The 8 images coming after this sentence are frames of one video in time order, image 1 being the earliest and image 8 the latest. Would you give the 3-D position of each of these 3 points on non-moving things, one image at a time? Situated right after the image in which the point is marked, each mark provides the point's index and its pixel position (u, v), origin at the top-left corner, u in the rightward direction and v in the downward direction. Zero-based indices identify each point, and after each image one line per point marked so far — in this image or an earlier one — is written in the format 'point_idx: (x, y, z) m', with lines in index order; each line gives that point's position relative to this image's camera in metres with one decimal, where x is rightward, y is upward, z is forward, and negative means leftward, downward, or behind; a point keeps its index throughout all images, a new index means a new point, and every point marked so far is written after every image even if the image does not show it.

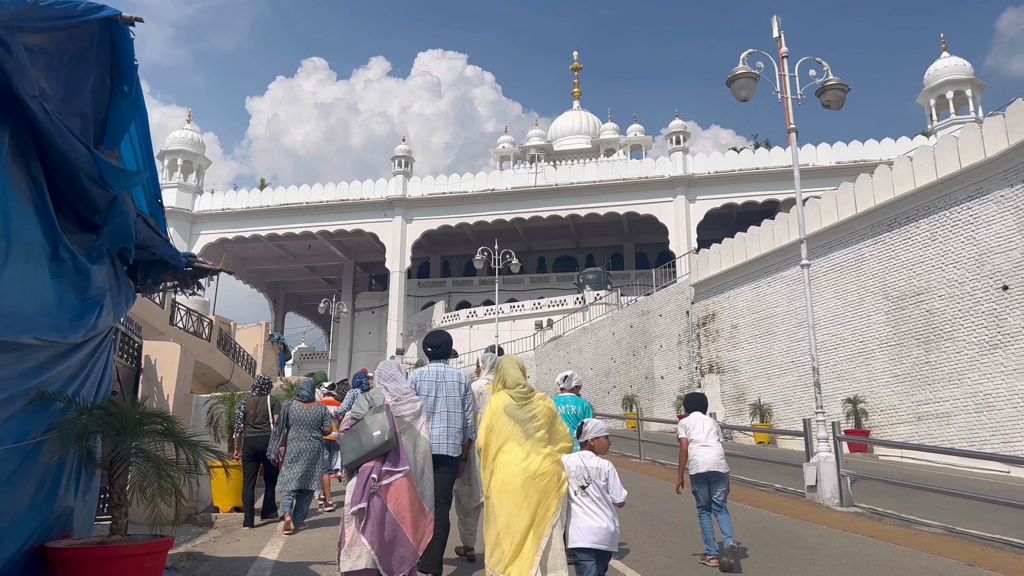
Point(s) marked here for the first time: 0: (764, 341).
0: (+5.4, -1.1, +17.3) m
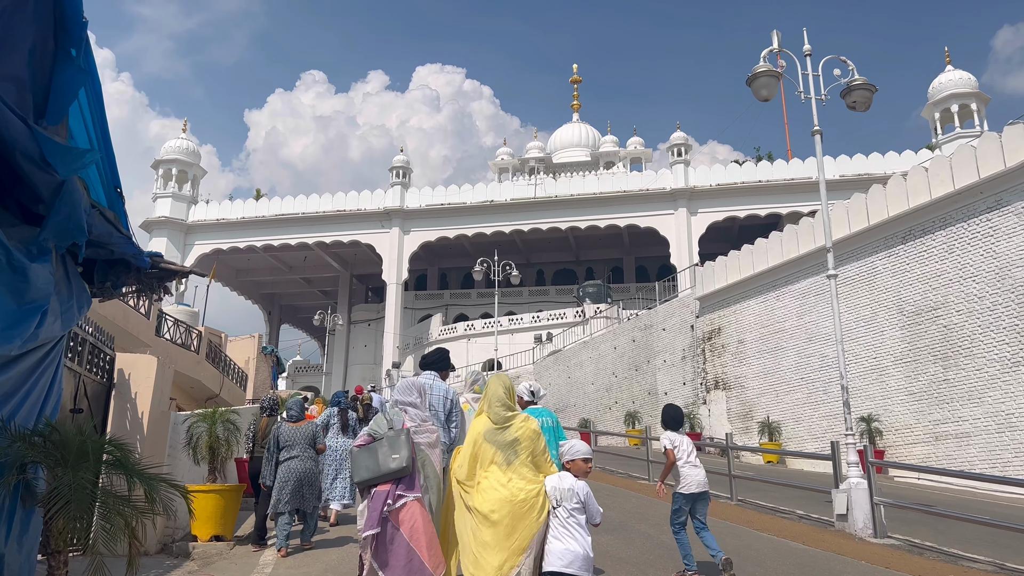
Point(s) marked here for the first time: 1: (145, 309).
0: (+5.4, -1.4, +16.7) m
1: (-5.2, -0.3, +11.6) m
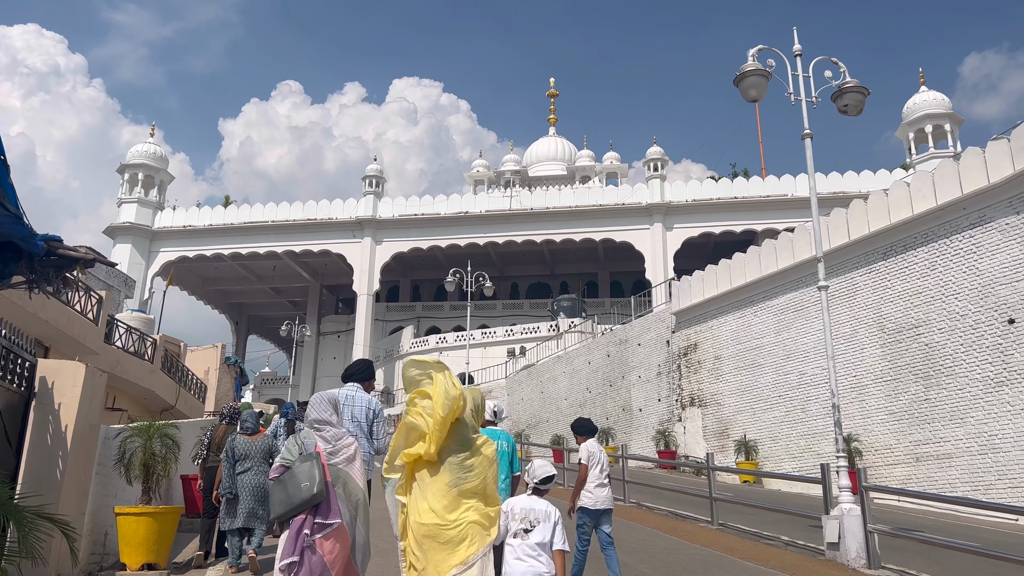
0: (+4.8, -1.7, +16.4) m
1: (-5.6, -0.3, +10.9) m
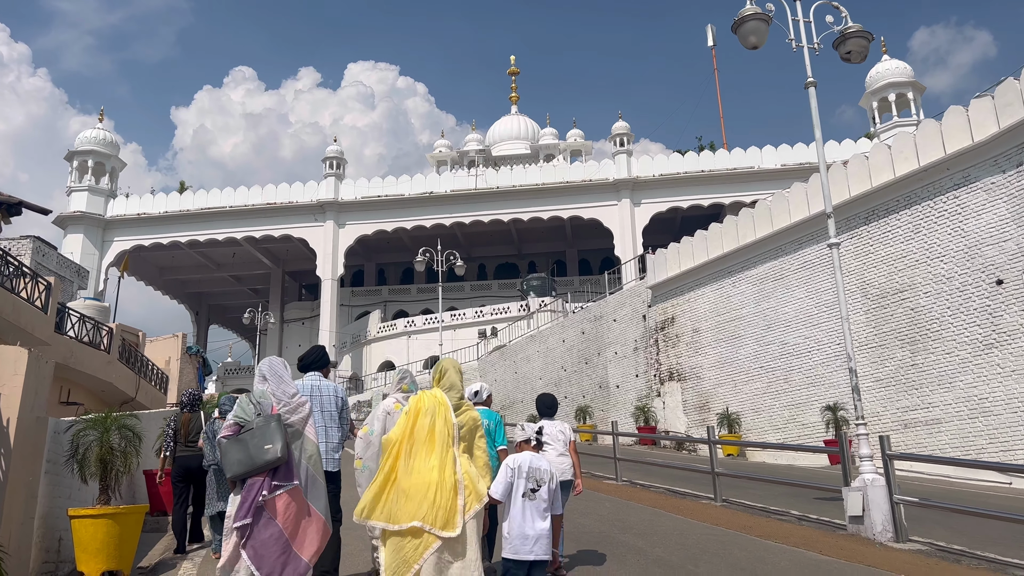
0: (+4.3, -1.1, +16.1) m
1: (-5.9, -0.2, +10.1) m
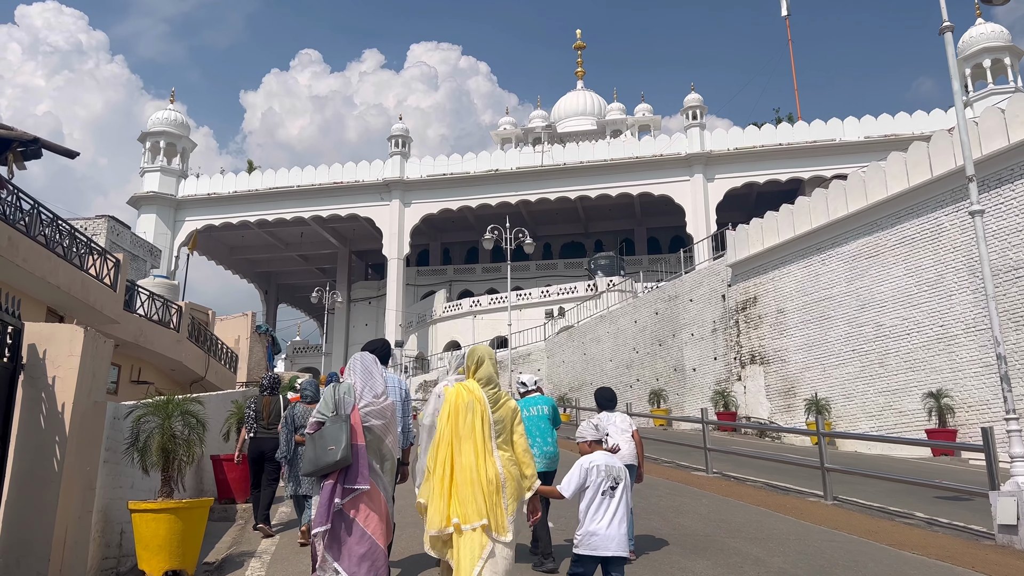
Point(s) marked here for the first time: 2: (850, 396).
0: (+5.7, -0.7, +15.1) m
1: (-4.9, +0.1, +9.9) m
2: (+5.9, -1.9, +14.2) m
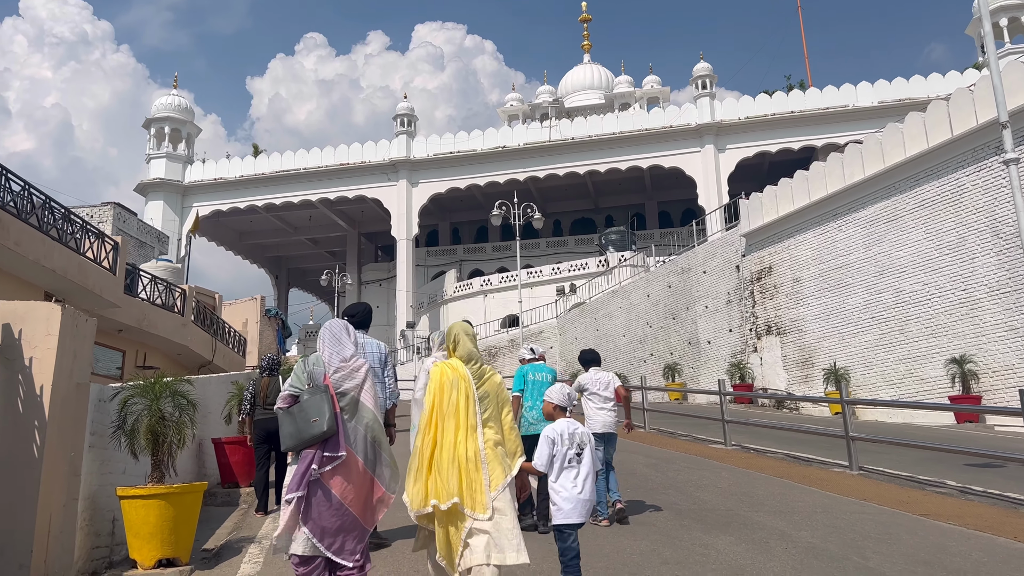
0: (+5.9, -0.1, +14.8) m
1: (-4.8, +0.3, +9.7) m
2: (+6.1, -1.3, +13.9) m
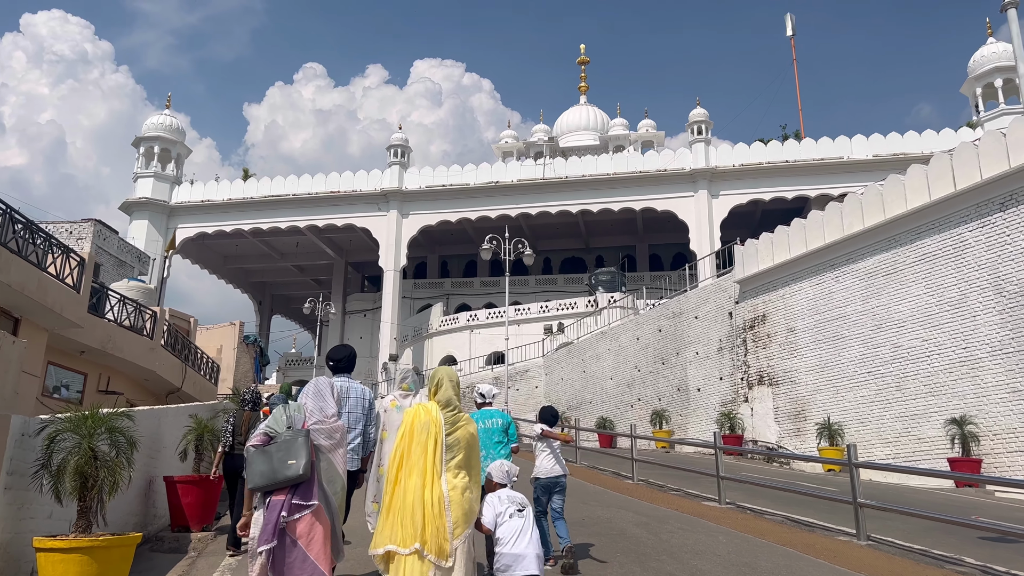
0: (+5.6, -1.0, +14.4) m
1: (-5.0, +0.1, +9.2) m
2: (+5.8, -2.2, +13.4) m
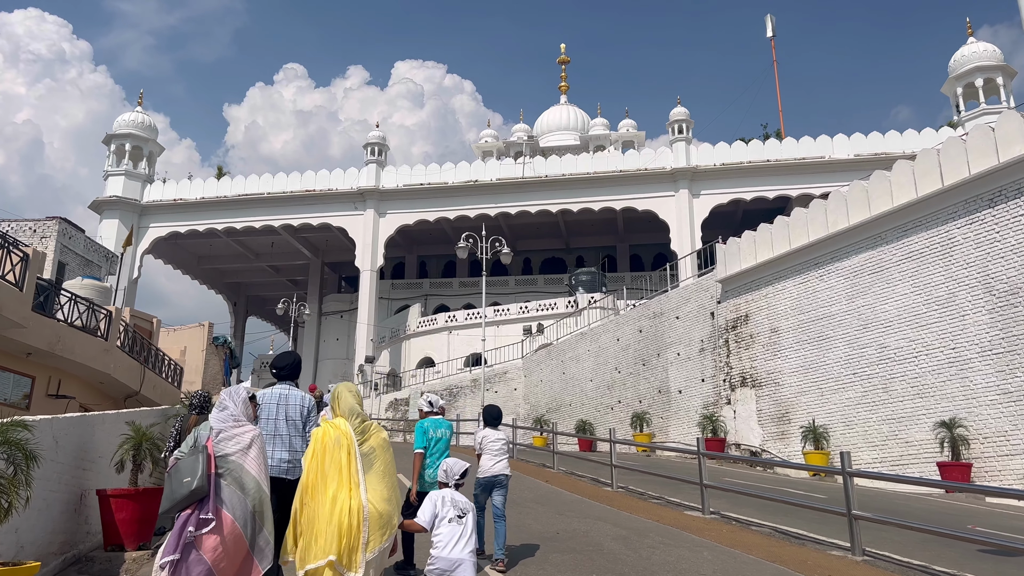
0: (+5.2, -1.0, +14.0) m
1: (-5.3, +0.1, +8.6) m
2: (+5.4, -2.2, +13.0) m
